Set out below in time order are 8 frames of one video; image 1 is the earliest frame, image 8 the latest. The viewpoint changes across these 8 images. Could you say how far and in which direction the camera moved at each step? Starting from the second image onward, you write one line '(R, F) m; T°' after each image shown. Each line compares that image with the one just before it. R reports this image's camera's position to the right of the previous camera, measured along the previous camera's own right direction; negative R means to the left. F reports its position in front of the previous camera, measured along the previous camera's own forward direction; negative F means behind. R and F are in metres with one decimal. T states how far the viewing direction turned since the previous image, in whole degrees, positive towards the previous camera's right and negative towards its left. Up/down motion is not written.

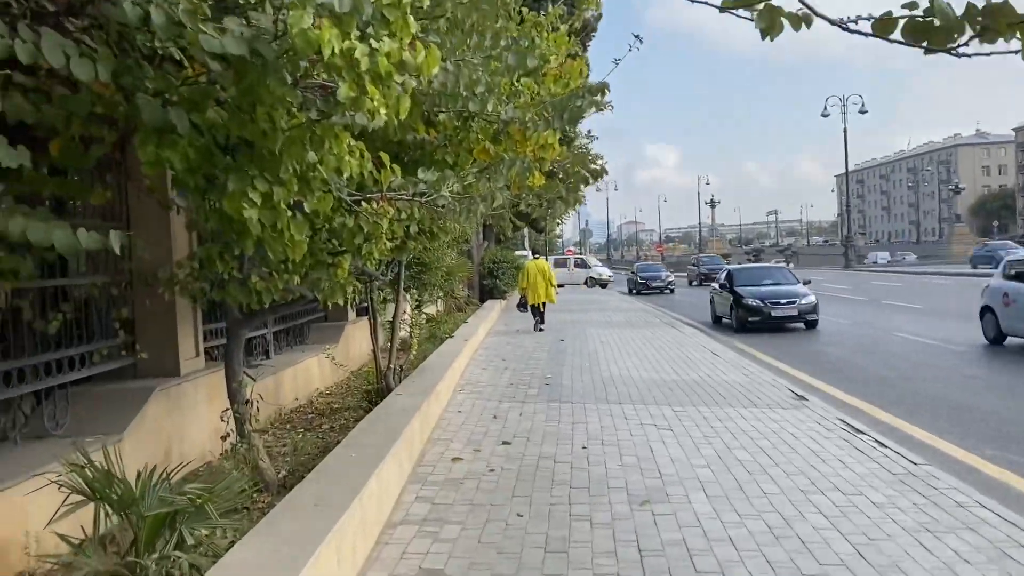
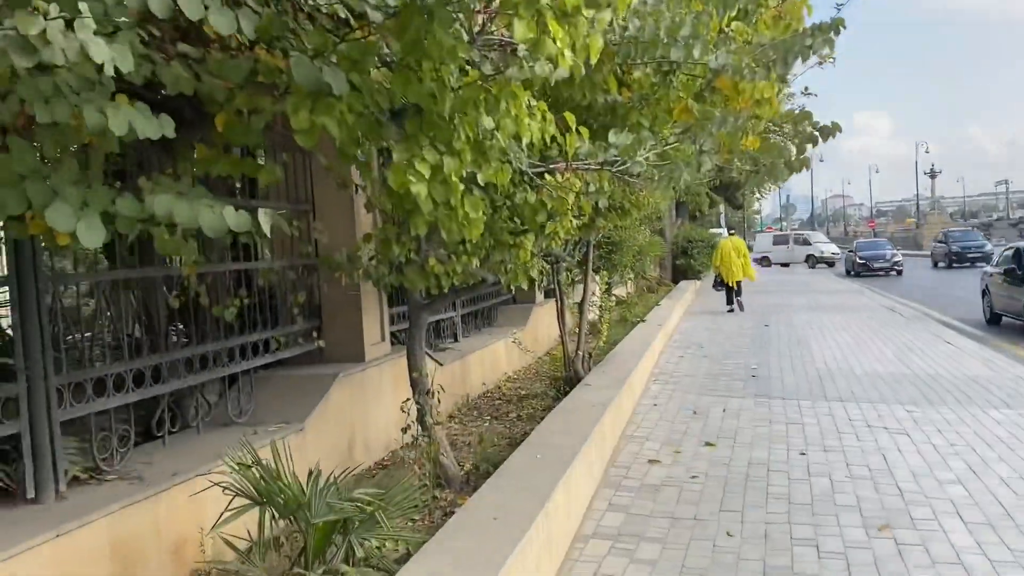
(-0.1, +0.7) m; -13°
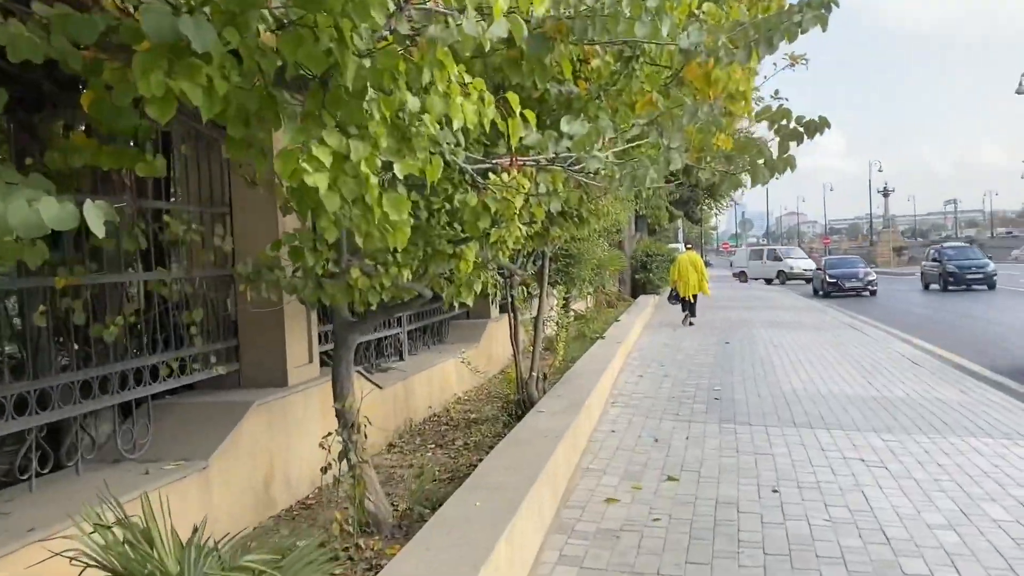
(+0.1, +0.7) m; +3°
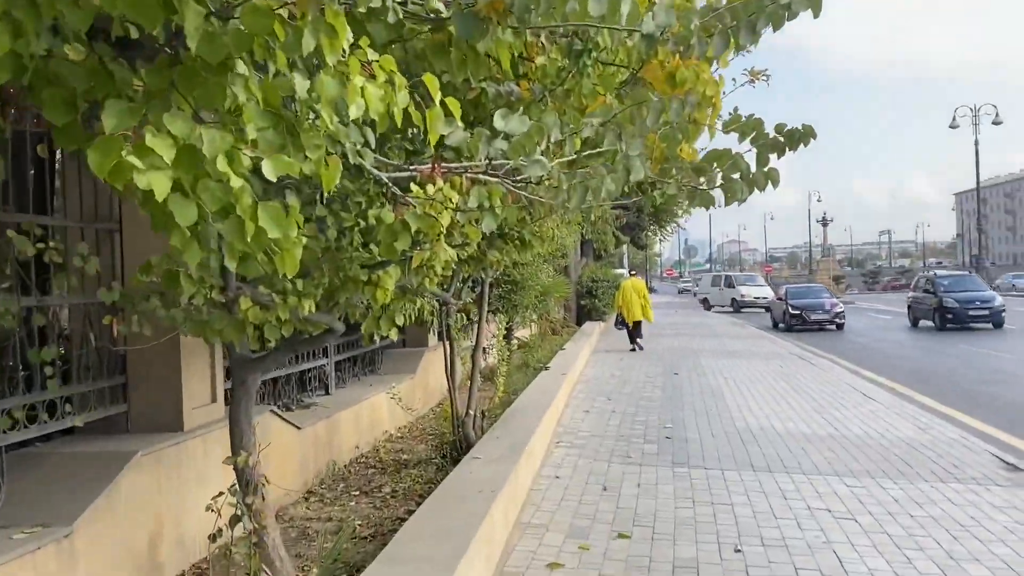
(+0.1, +0.7) m; +4°
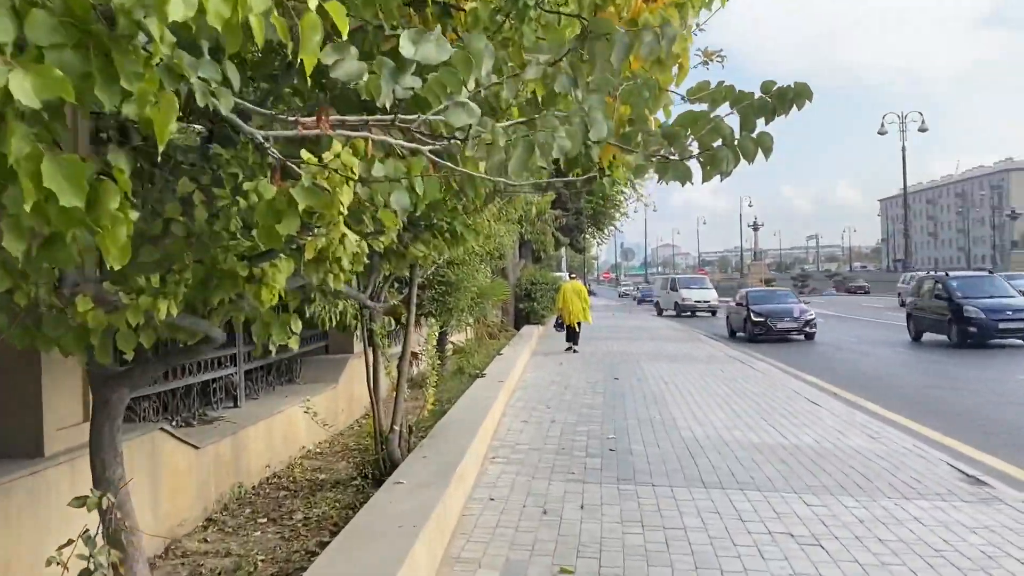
(0.0, +0.7) m; +4°
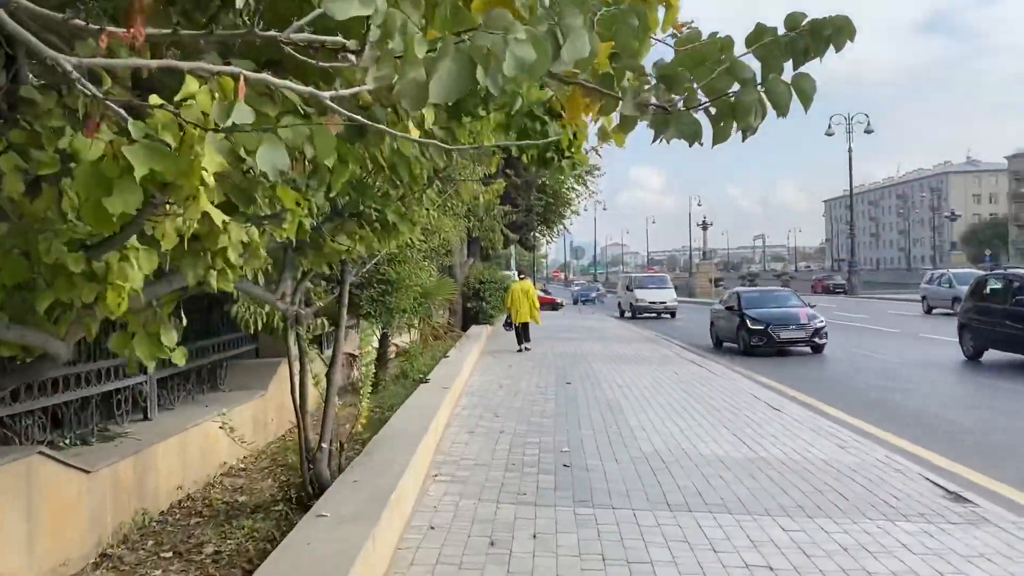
(0.0, +0.7) m; +3°
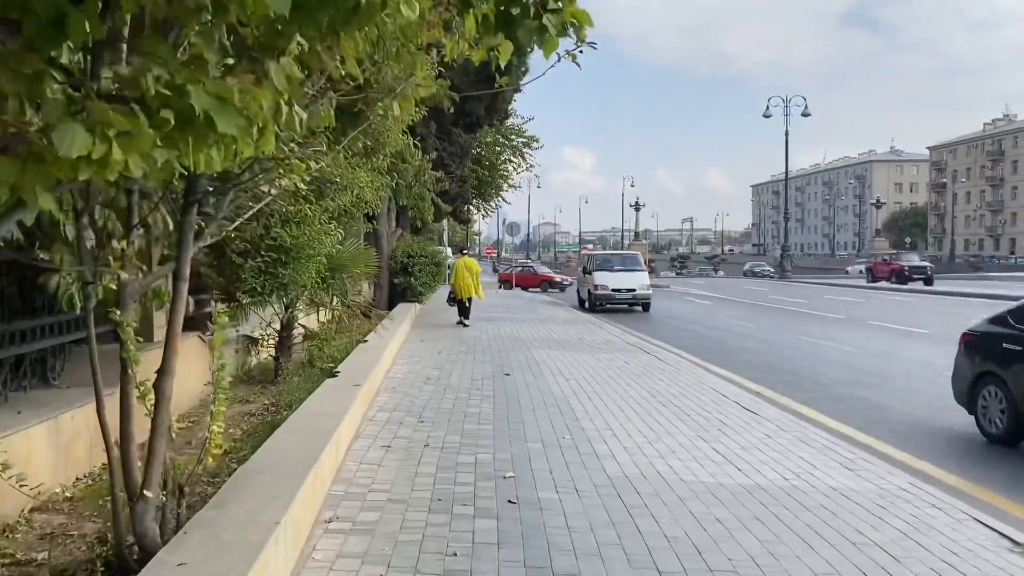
(0.0, +1.9) m; +5°
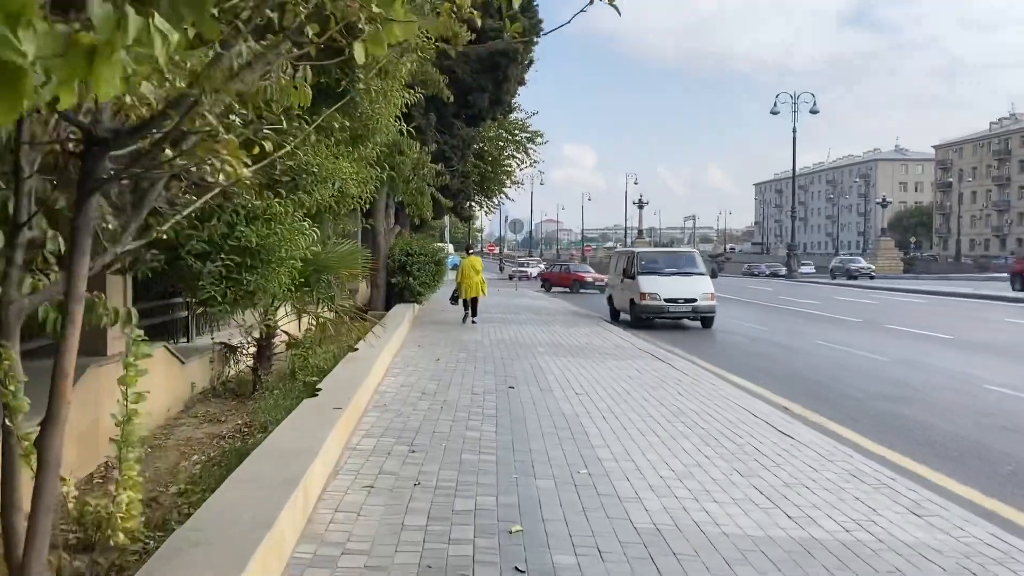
(0.0, +1.0) m; 0°
